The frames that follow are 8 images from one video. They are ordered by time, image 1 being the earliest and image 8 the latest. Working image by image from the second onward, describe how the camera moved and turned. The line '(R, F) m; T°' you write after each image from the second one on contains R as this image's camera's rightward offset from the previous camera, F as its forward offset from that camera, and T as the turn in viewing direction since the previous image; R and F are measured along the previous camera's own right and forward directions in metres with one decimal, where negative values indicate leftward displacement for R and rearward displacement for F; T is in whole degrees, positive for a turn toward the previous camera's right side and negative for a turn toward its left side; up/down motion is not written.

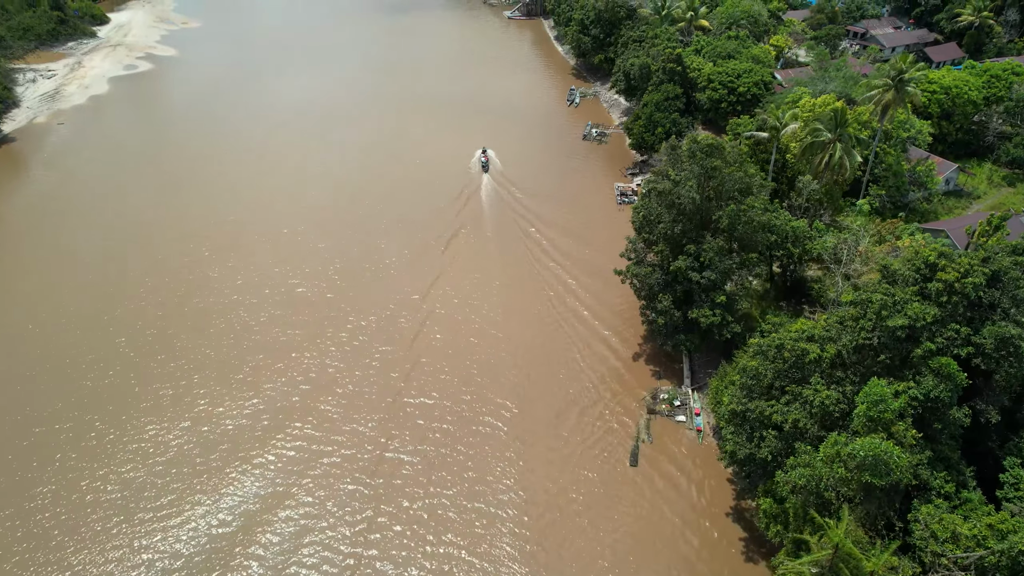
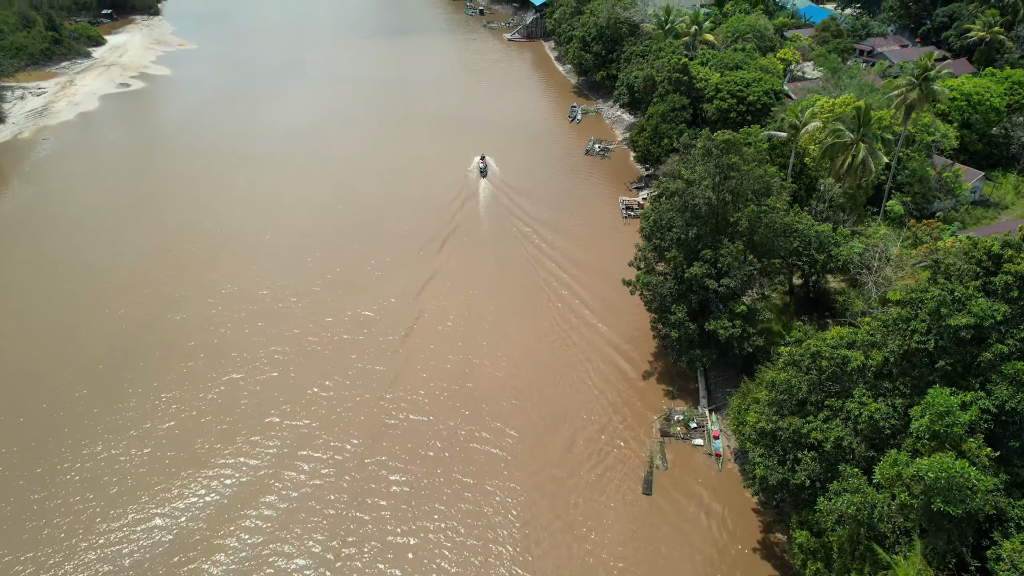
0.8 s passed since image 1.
(+0.1, +2.8) m; 0°
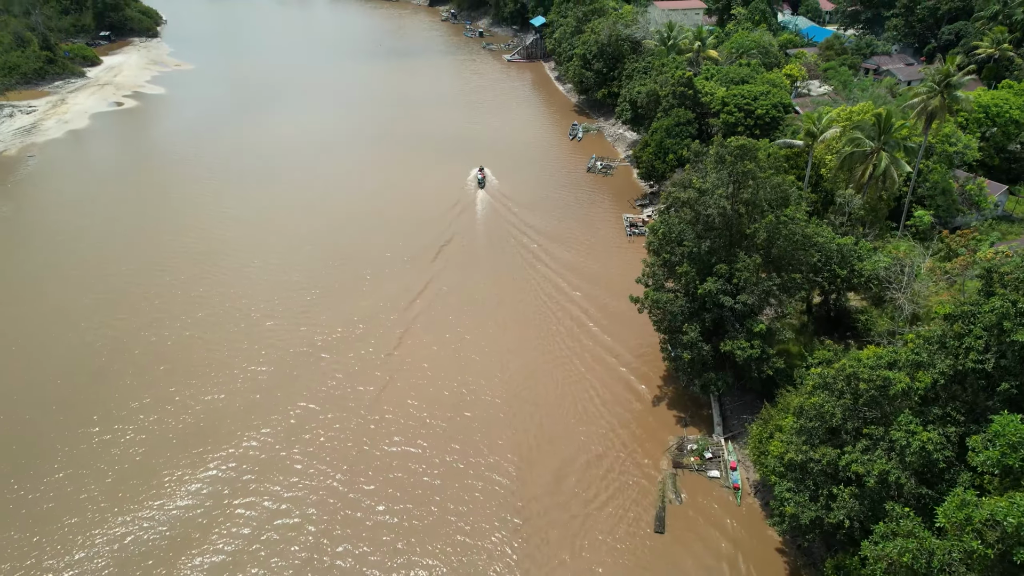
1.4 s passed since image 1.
(+0.1, +2.2) m; 0°
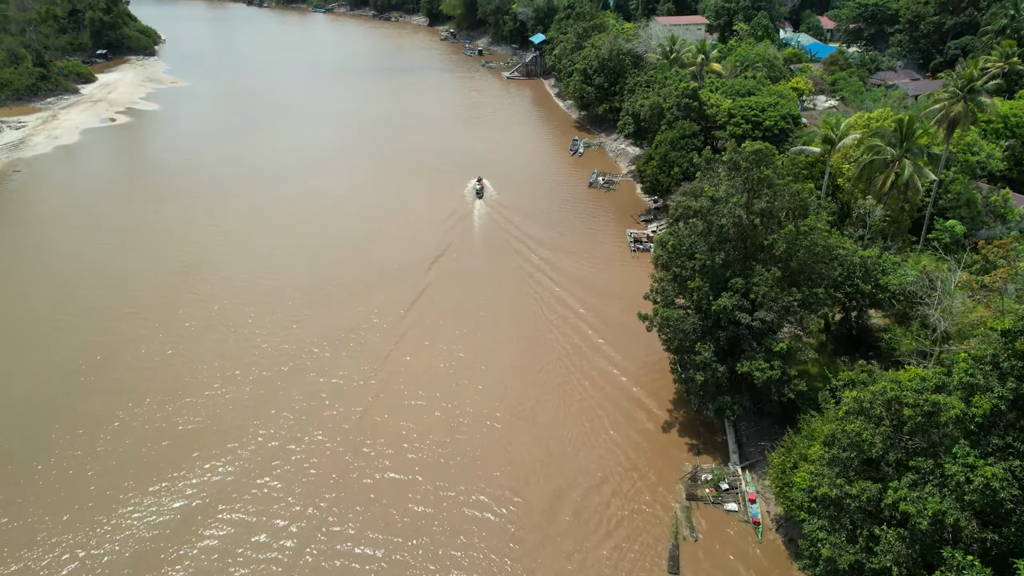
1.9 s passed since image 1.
(0.0, +2.0) m; 0°
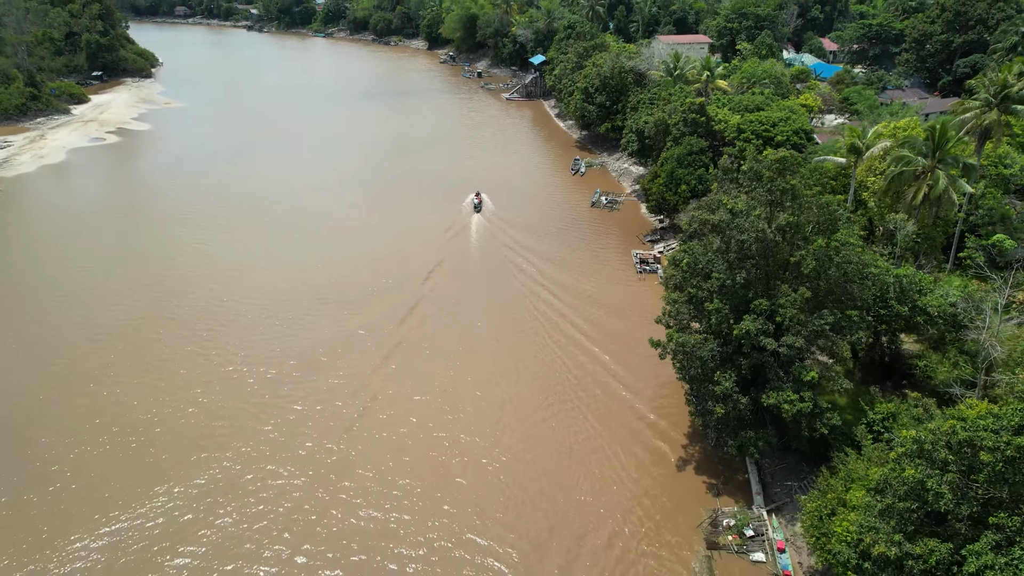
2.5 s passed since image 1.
(0.0, +2.5) m; 0°
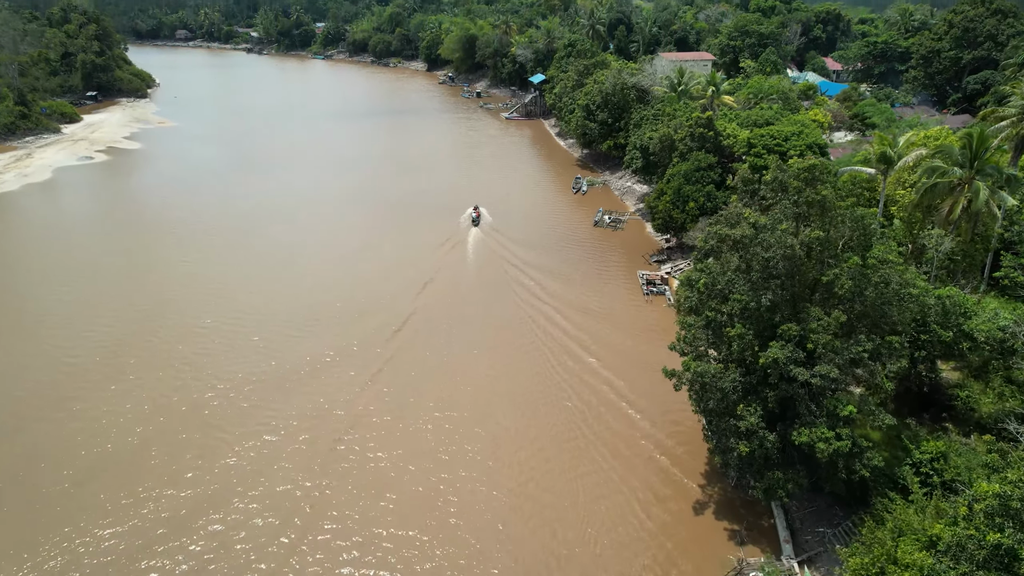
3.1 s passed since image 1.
(+0.1, +2.4) m; 0°
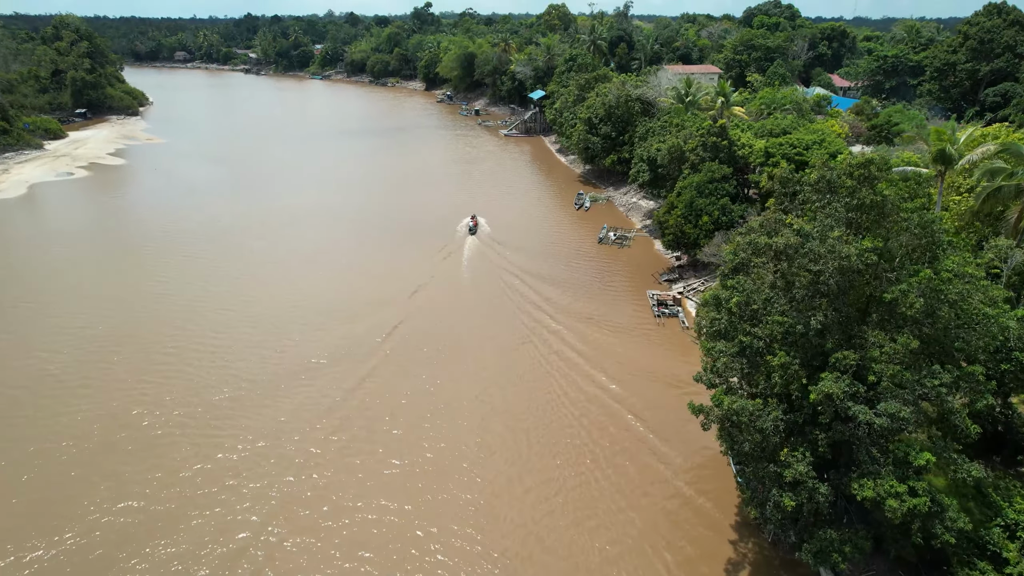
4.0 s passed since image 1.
(+0.1, +3.5) m; 0°
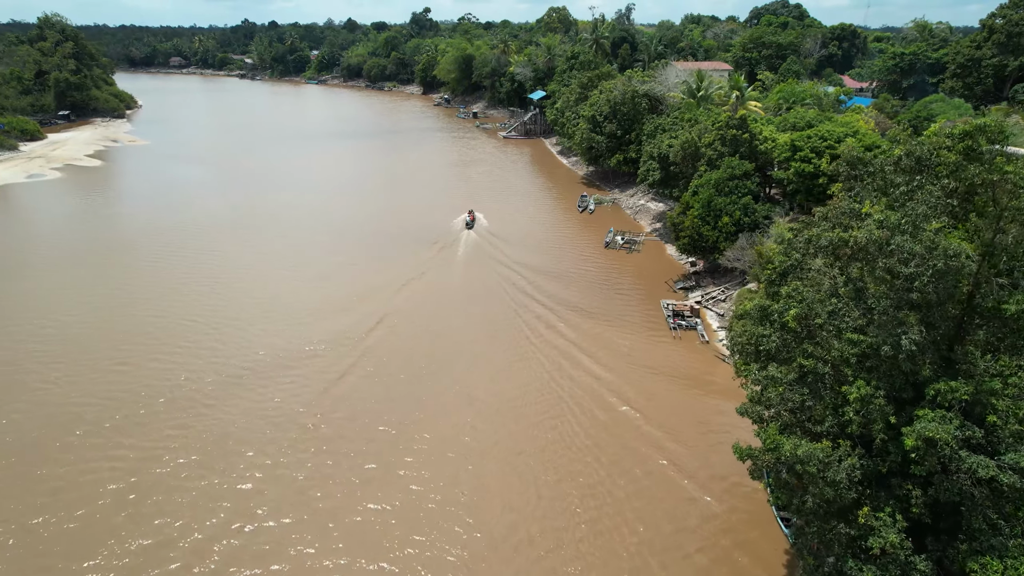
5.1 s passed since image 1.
(+0.1, +4.1) m; 0°
